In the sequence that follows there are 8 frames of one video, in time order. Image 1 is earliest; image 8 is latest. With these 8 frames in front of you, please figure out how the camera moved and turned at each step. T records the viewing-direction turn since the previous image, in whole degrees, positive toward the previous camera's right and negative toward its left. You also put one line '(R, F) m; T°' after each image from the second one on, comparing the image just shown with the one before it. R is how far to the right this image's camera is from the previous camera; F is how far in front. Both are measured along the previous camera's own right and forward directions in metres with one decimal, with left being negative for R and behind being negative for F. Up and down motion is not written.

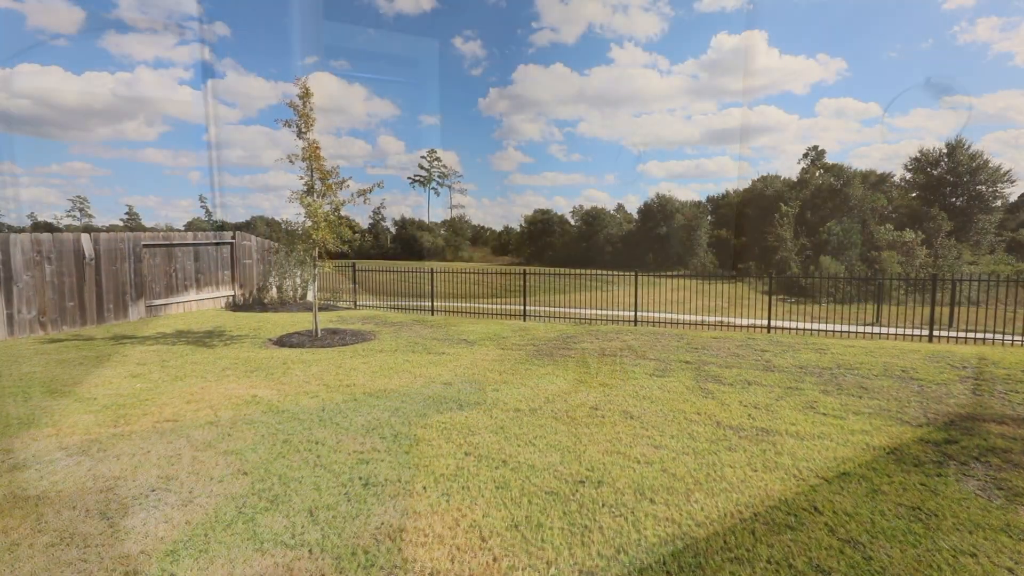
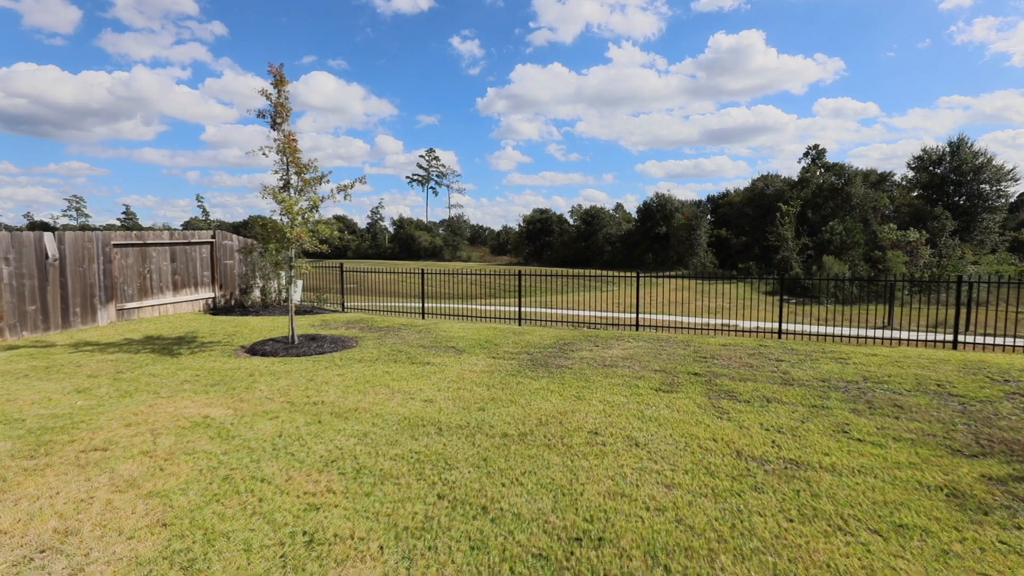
(+0.1, +0.6) m; 0°
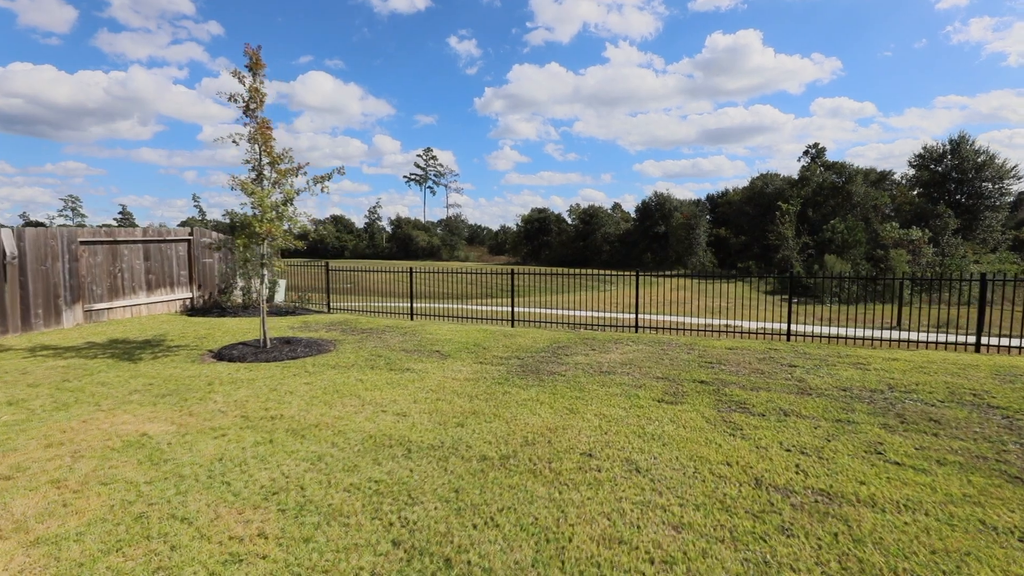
(+0.1, +0.6) m; 0°
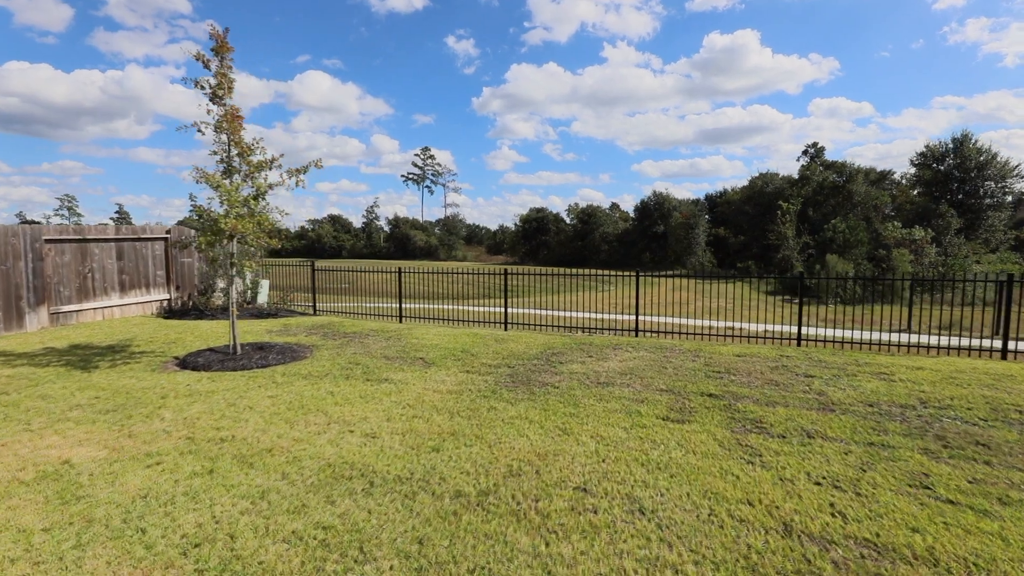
(+0.1, +0.6) m; 0°
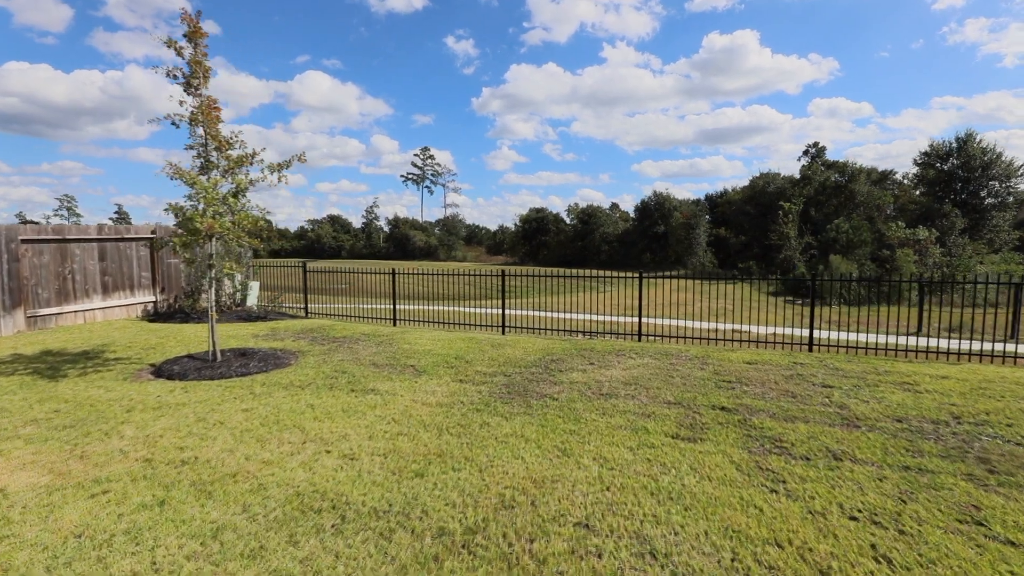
(0.0, +0.4) m; 0°
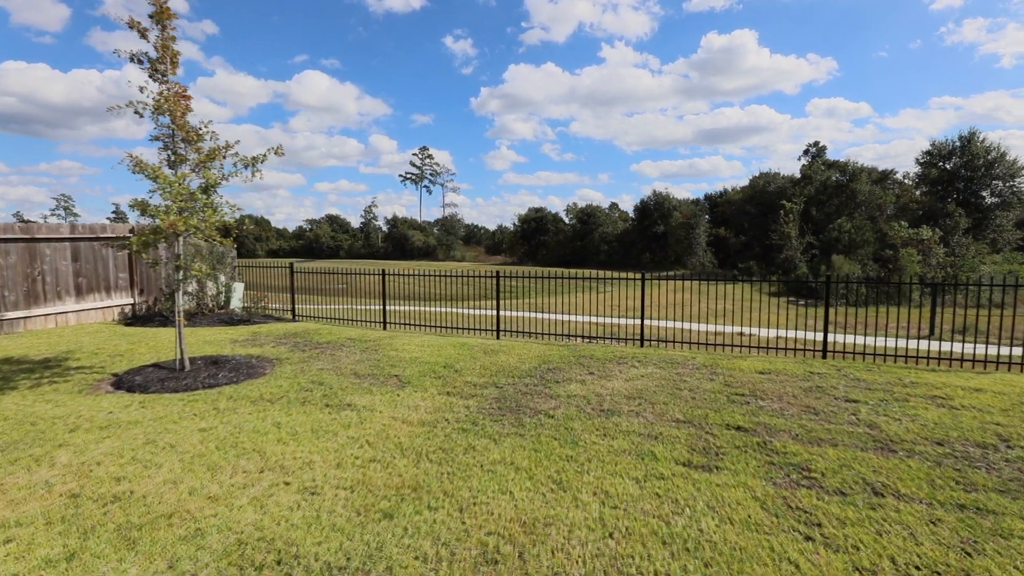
(+0.1, +0.5) m; 0°
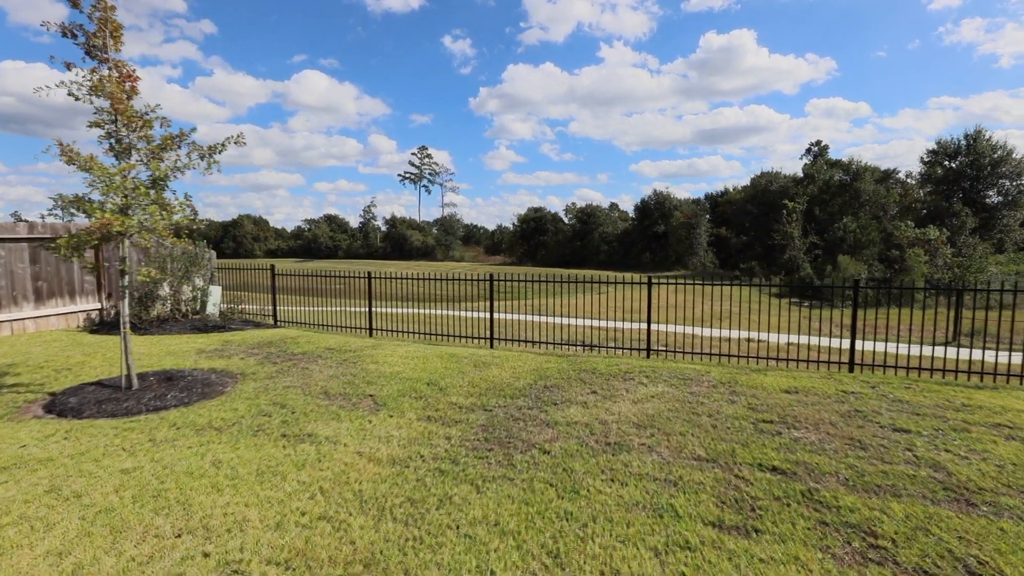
(+0.1, +0.7) m; 0°
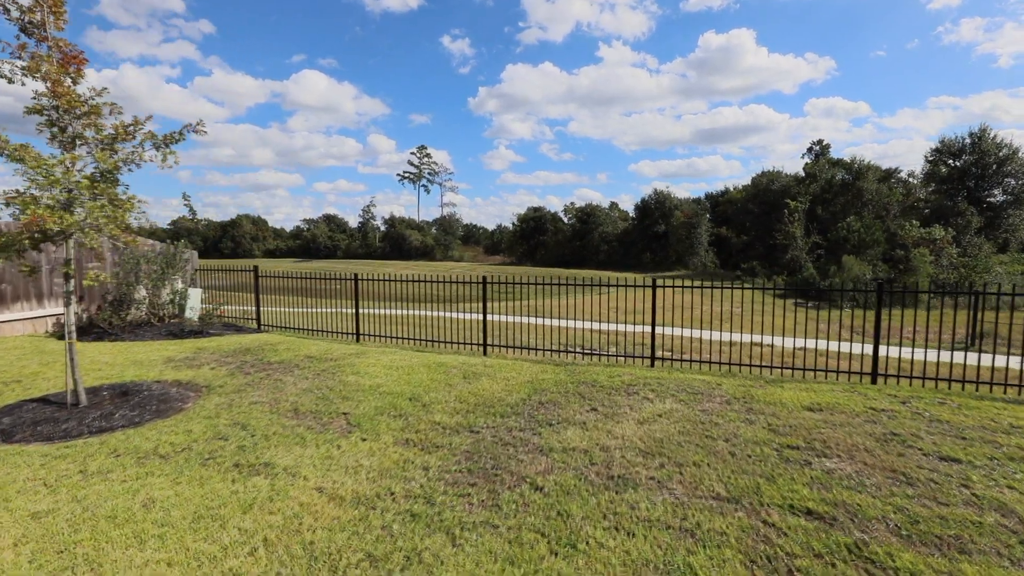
(+0.1, +0.5) m; 0°
